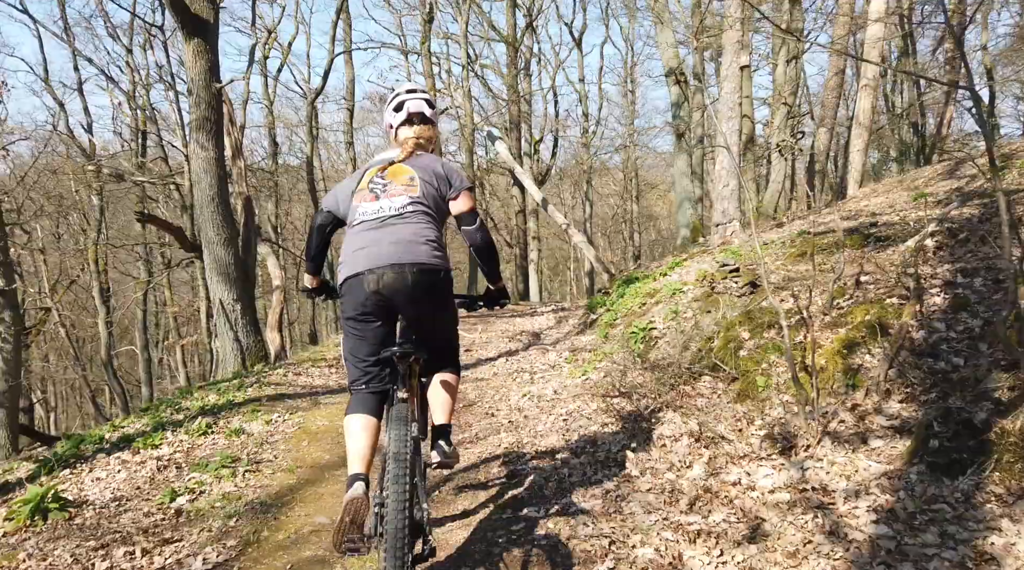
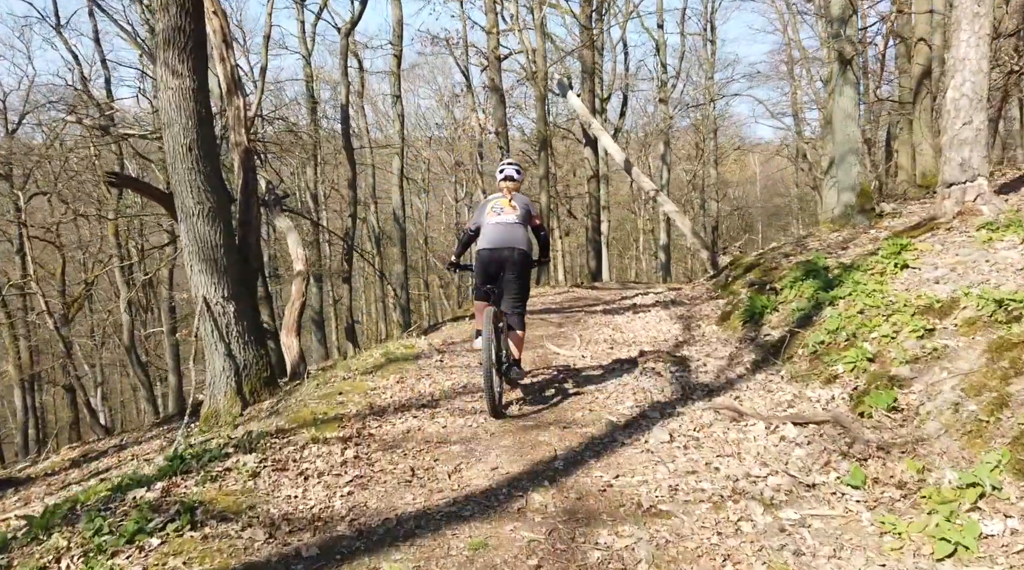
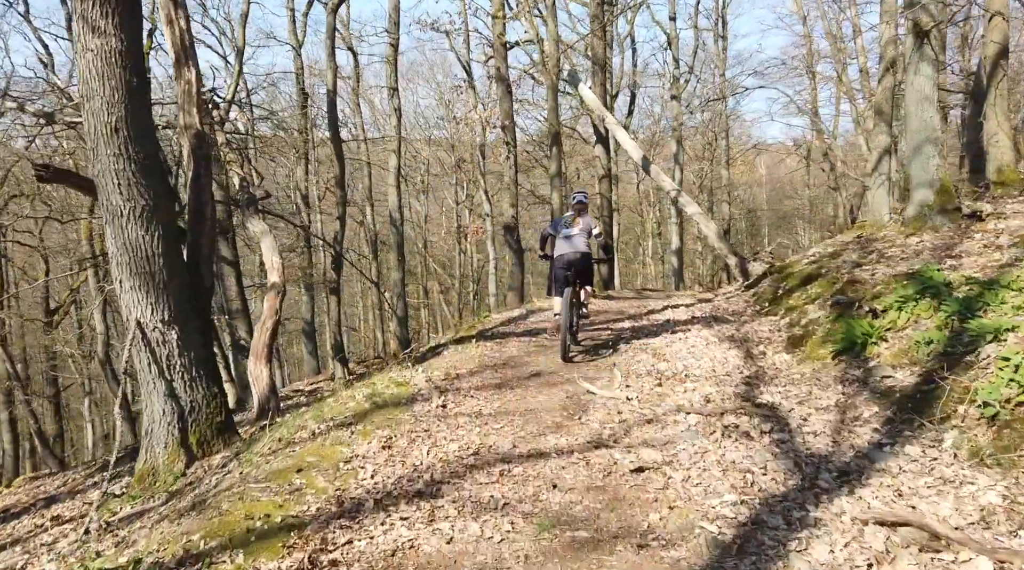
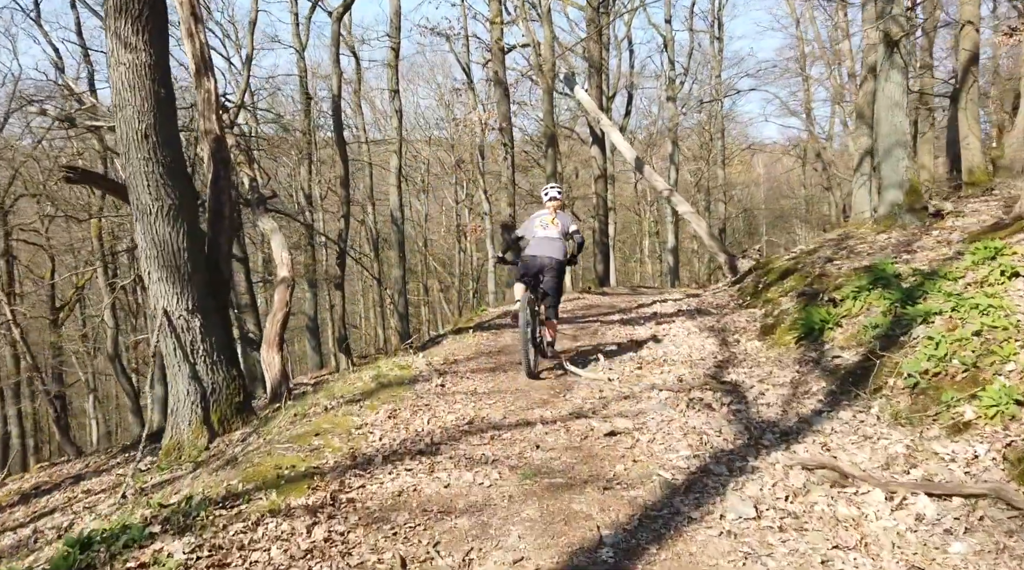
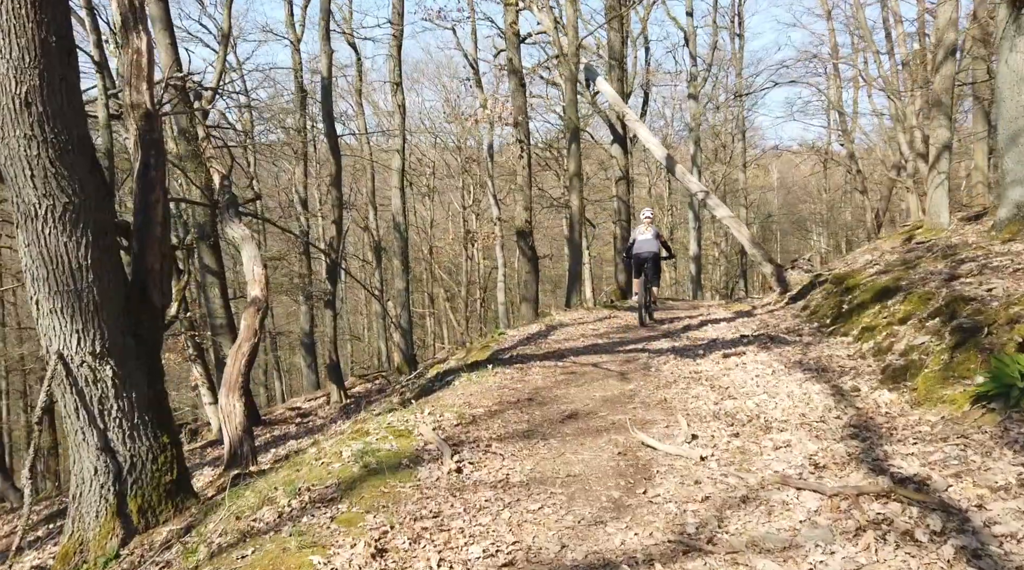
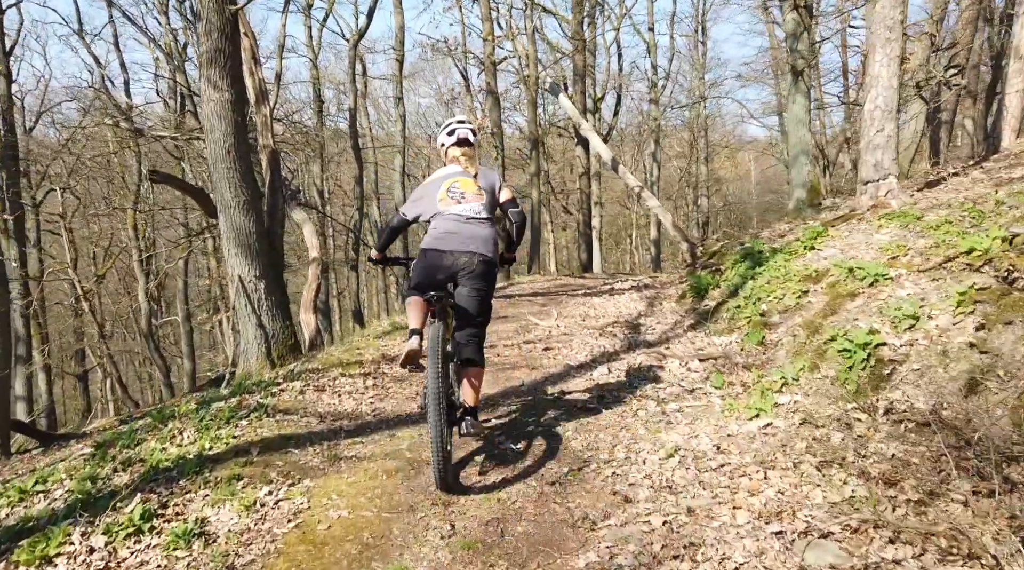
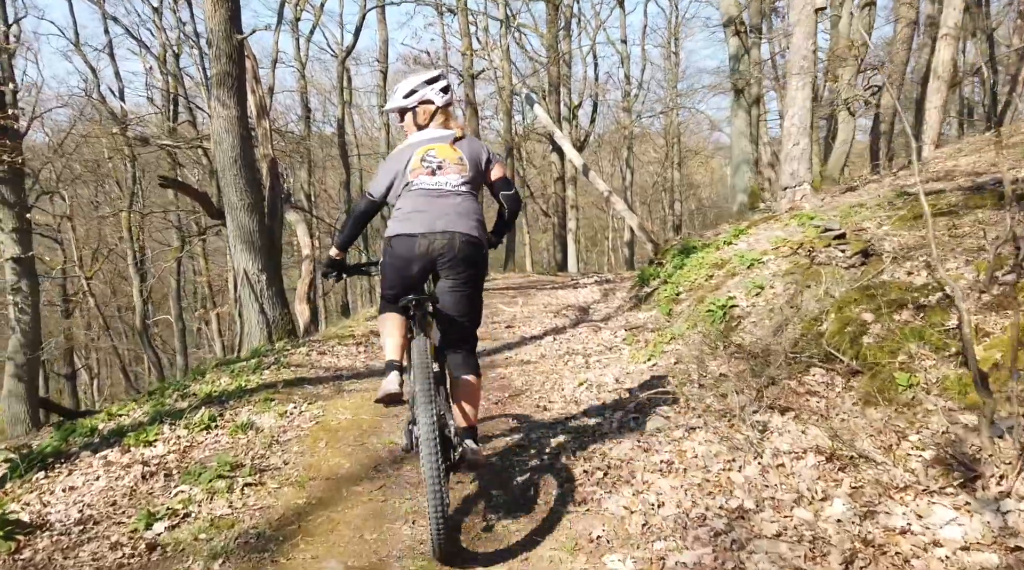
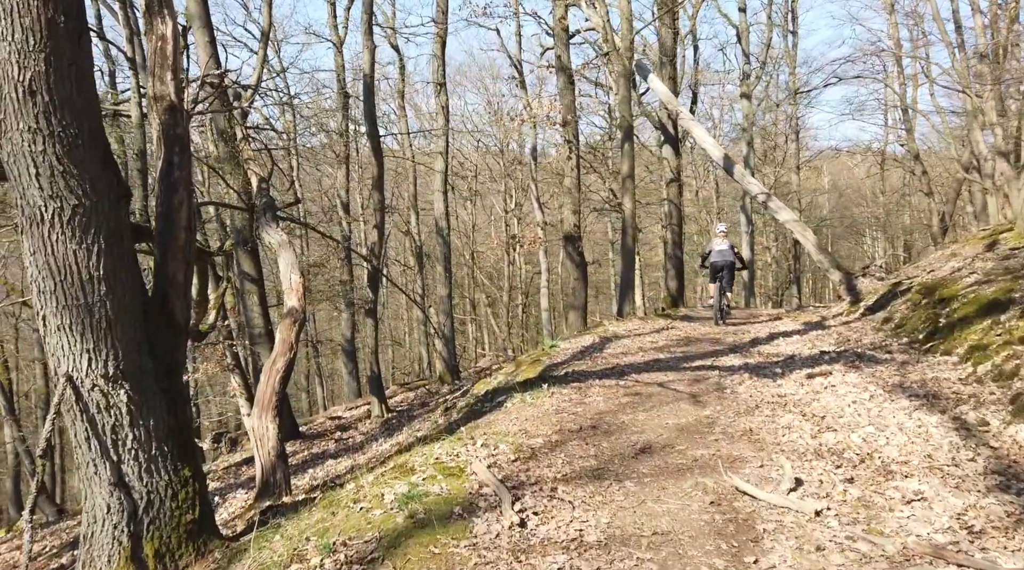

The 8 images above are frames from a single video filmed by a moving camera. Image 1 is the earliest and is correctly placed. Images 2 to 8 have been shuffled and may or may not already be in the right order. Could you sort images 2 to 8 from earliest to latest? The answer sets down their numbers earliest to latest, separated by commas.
7, 6, 2, 4, 3, 5, 8
